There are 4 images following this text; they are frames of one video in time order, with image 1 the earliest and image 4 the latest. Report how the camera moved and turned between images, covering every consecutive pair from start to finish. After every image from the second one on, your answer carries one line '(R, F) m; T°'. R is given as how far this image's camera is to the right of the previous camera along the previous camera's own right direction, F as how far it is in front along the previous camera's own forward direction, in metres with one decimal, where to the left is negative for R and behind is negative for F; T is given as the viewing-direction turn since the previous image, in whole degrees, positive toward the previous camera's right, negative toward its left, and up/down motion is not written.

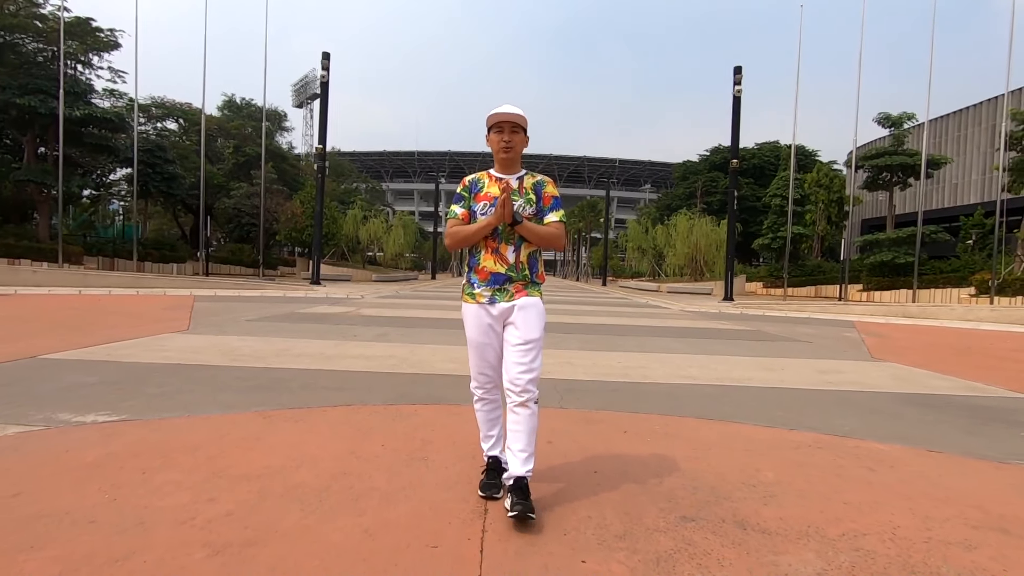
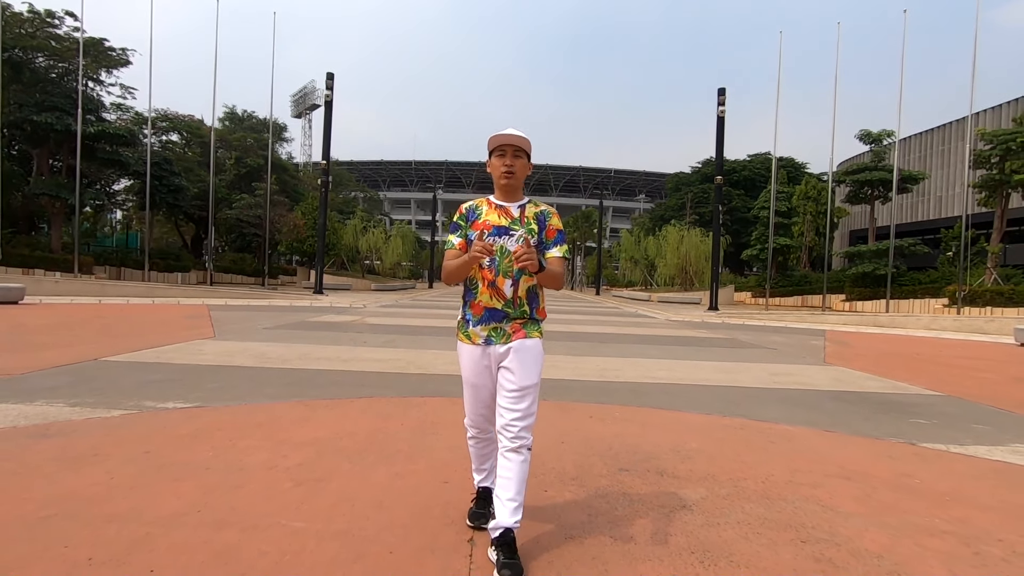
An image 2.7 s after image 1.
(0.0, -1.1) m; 0°
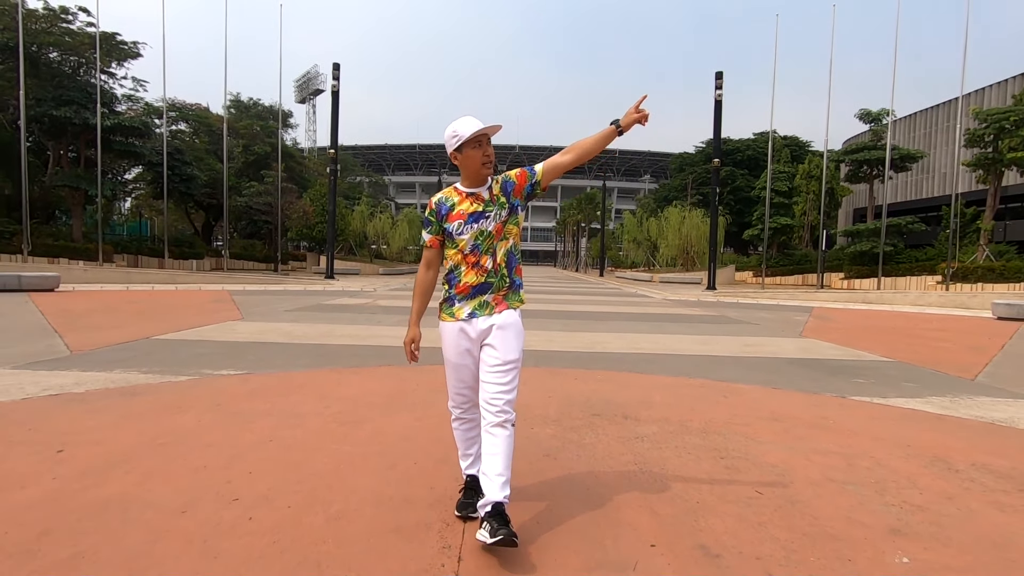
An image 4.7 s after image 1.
(+0.1, -1.0) m; -1°
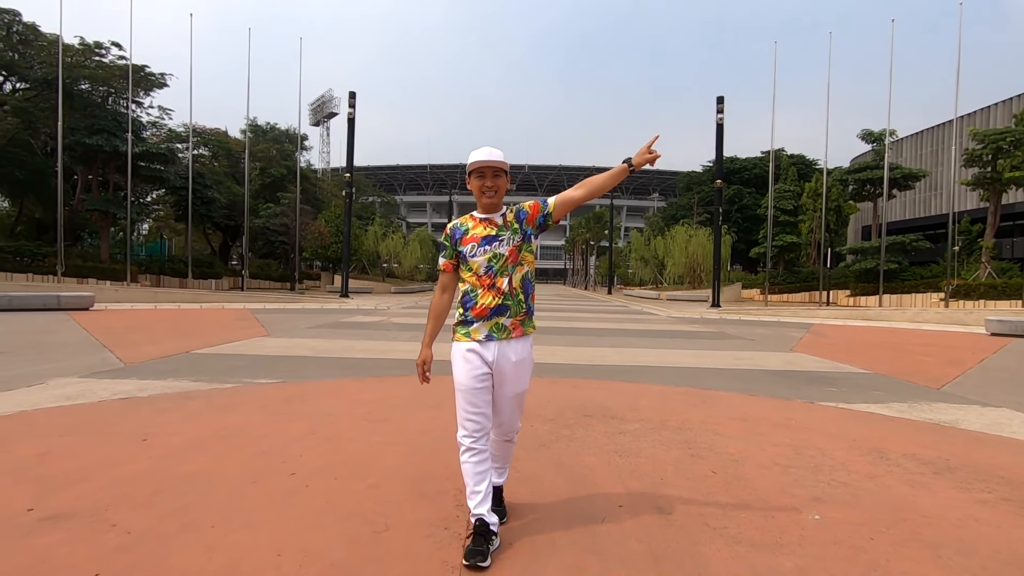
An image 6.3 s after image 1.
(+0.1, -0.8) m; -1°
